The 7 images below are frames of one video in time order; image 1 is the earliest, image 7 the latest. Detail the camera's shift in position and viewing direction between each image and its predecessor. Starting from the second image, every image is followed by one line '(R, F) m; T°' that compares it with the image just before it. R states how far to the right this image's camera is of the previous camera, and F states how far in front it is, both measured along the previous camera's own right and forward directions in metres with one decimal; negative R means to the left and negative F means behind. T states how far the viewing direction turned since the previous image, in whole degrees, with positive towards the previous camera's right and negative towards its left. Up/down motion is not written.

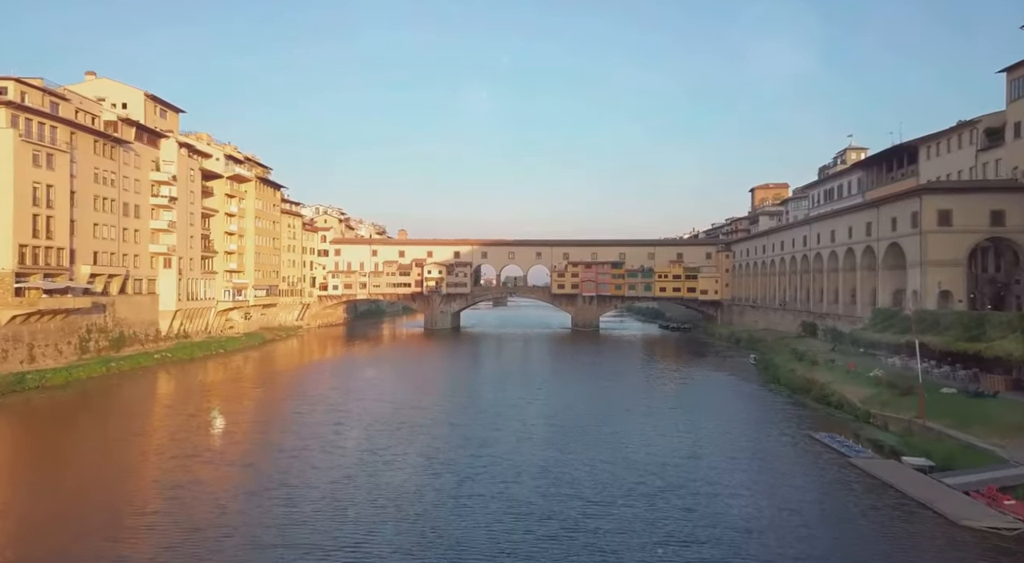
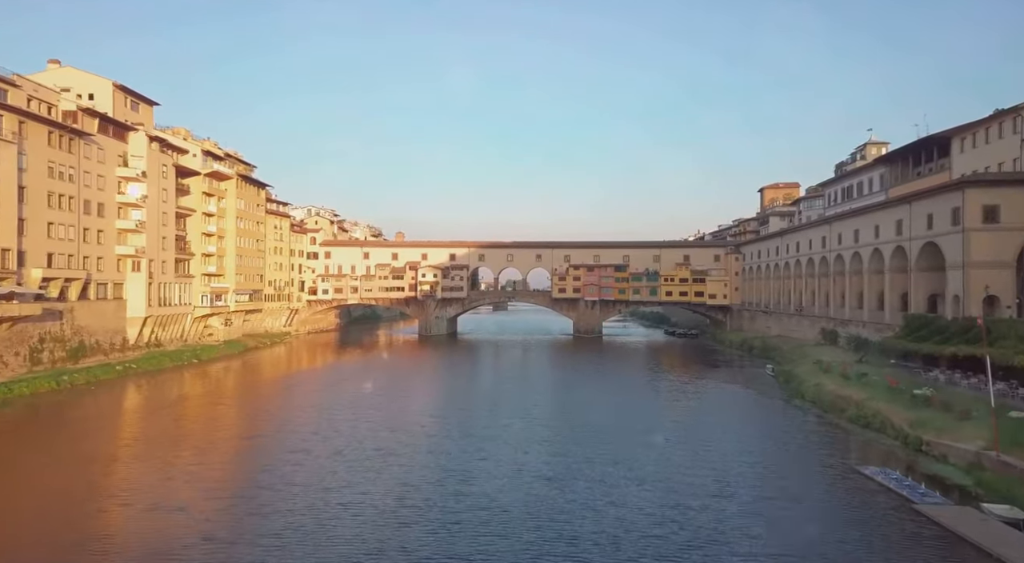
(+0.3, +3.3) m; 0°
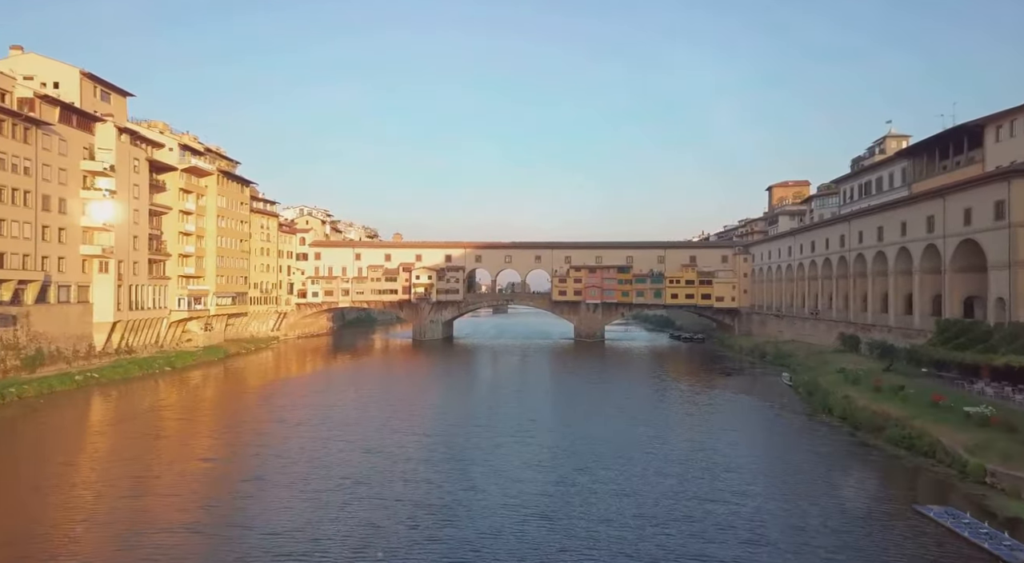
(+0.3, +2.9) m; 0°
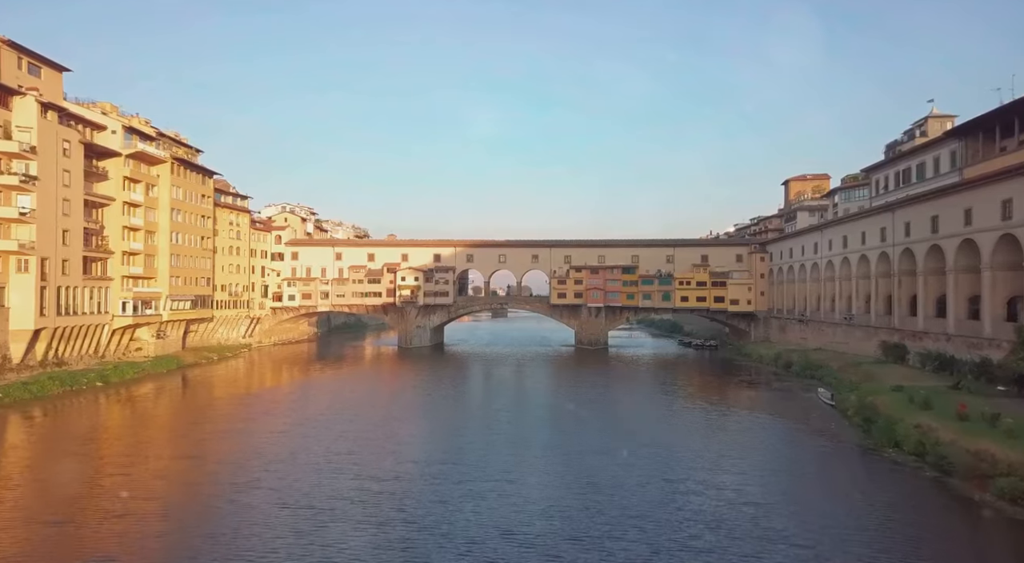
(+0.7, +5.5) m; 0°
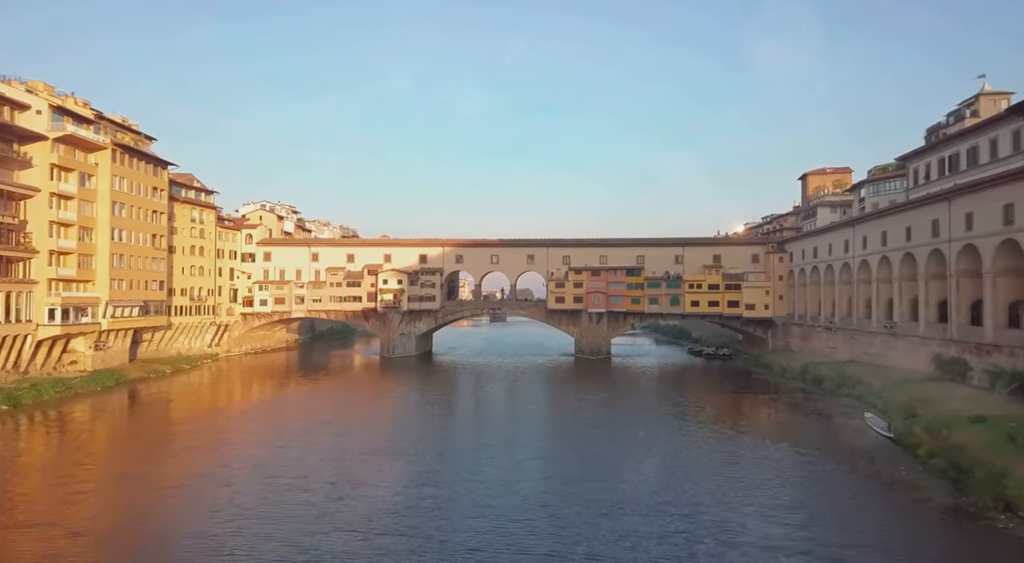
(+0.7, +5.4) m; 0°
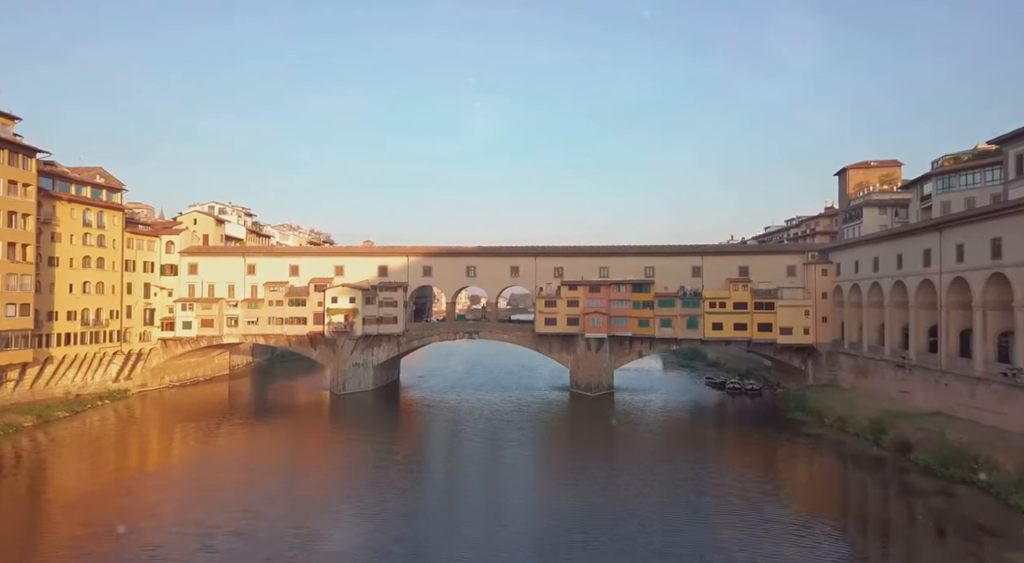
(+1.4, +10.2) m; 0°
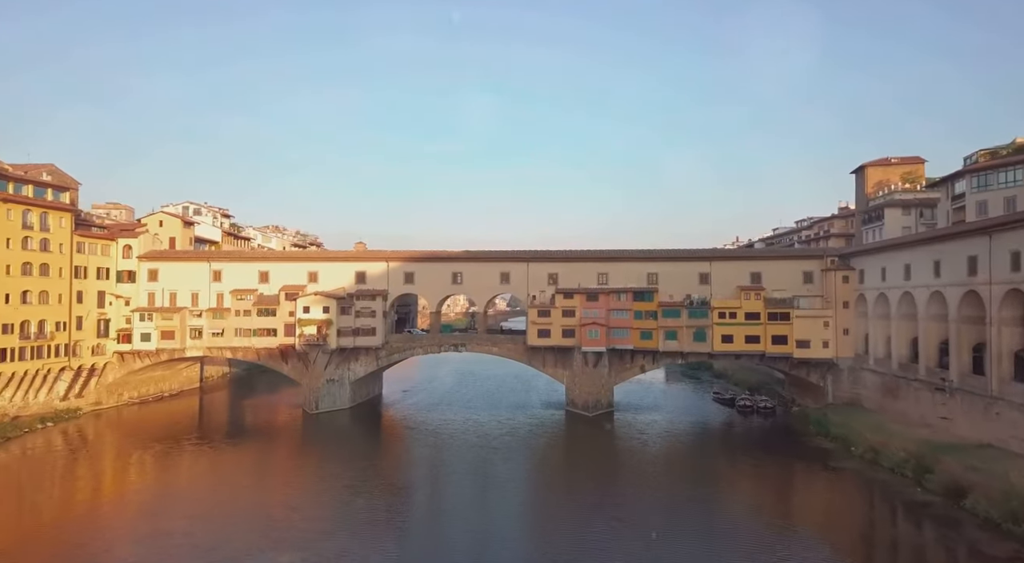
(+0.6, +3.9) m; 0°
